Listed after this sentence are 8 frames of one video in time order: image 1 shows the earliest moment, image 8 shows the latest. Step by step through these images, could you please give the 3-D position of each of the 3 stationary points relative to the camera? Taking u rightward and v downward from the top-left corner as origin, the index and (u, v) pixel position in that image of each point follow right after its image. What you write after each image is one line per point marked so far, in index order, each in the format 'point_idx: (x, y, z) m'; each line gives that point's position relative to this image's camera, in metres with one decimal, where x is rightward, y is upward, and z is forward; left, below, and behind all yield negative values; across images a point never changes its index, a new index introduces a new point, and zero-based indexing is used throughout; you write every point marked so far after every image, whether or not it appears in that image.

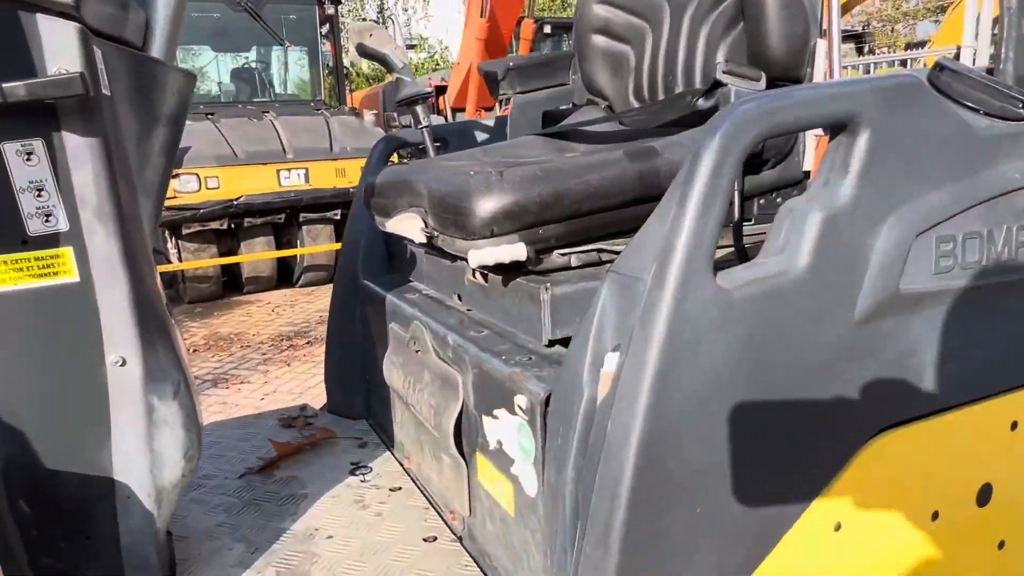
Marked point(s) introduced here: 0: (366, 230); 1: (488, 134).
0: (-0.5, +0.2, +2.7) m
1: (-0.1, +0.6, +2.9) m
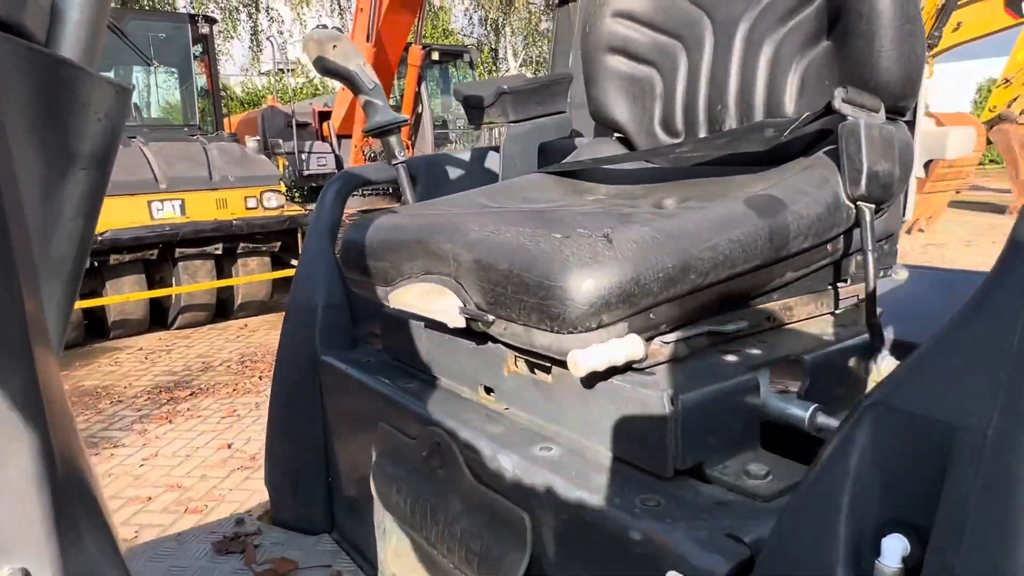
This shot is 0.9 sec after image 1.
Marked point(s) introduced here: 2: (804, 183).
0: (-0.6, 0.0, +2.1) m
1: (-0.2, +0.4, +2.4) m
2: (+0.5, +0.2, +1.3) m
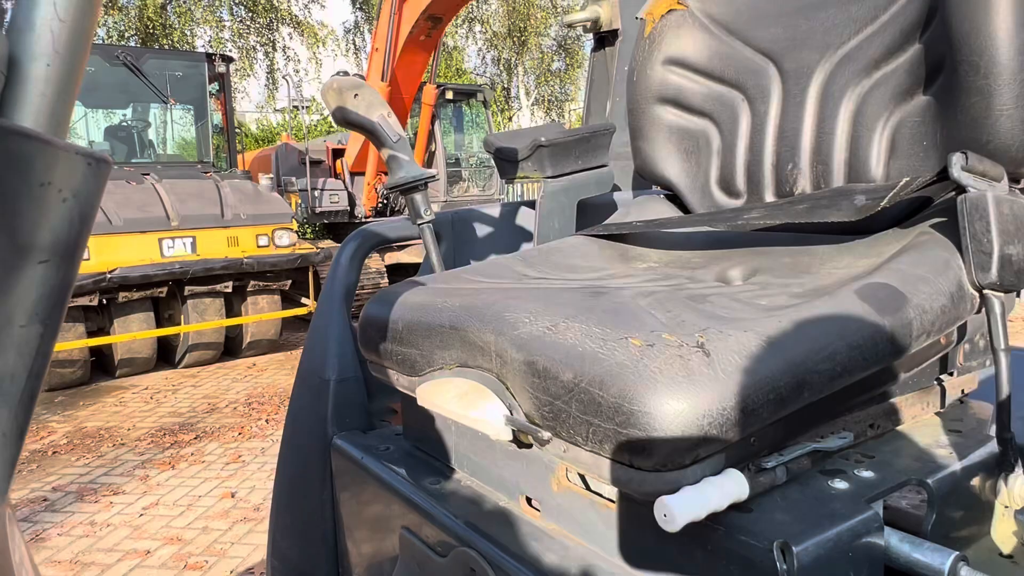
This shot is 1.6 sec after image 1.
0: (-0.5, -0.2, +1.9) m
1: (-0.1, +0.2, +2.2) m
2: (+0.6, 0.0, +1.1) m
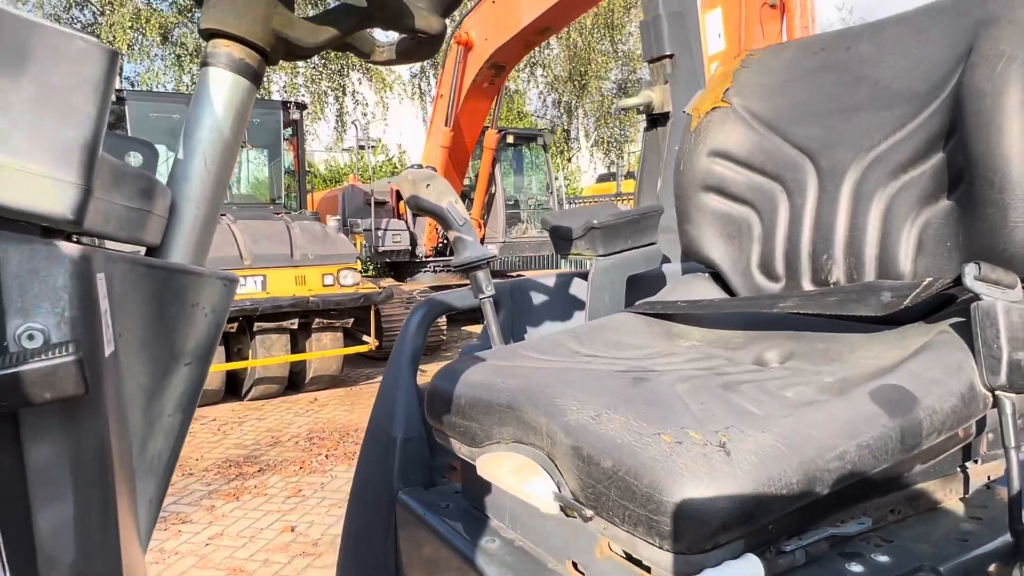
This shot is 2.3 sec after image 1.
0: (-0.3, -0.4, +2.1) m
1: (+0.1, 0.0, +2.4) m
2: (+0.7, -0.1, +1.2) m
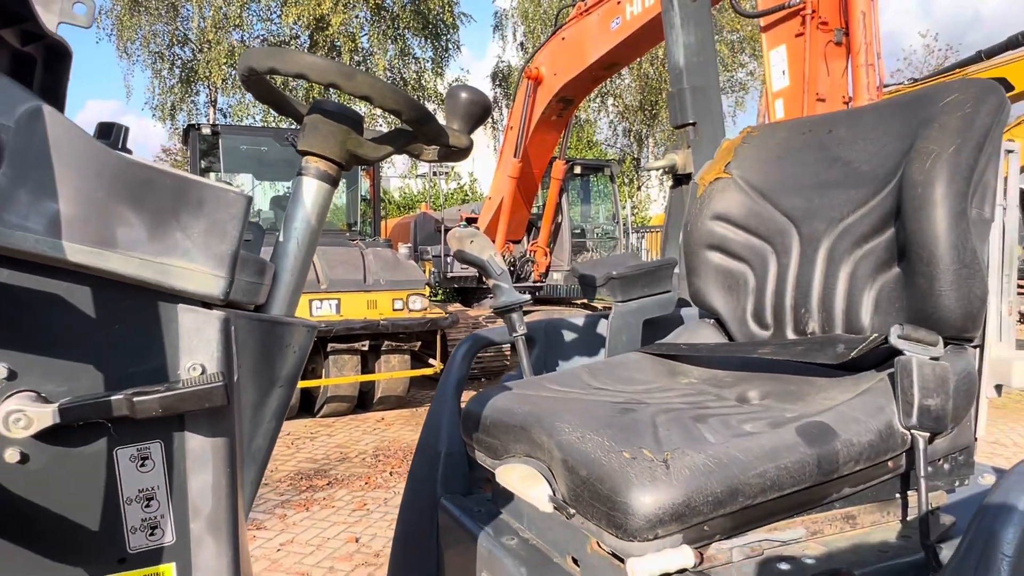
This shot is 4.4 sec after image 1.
0: (-0.2, -0.5, +2.4) m
1: (+0.2, -0.2, +2.7) m
2: (+0.7, -0.3, +1.5) m
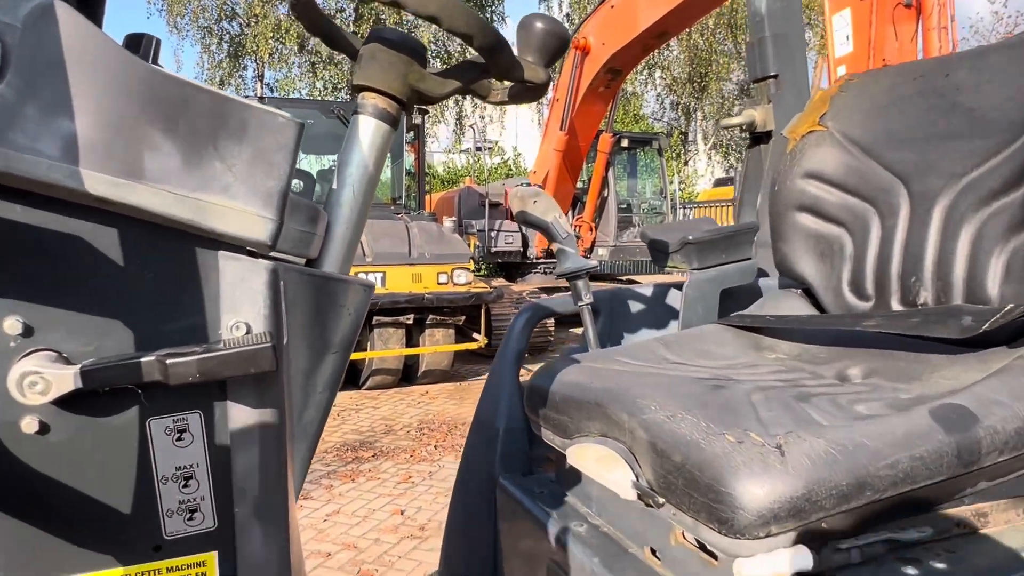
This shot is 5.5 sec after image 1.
0: (0.0, -0.4, +2.3) m
1: (+0.5, -0.1, +2.5) m
2: (+0.9, -0.2, +1.3) m
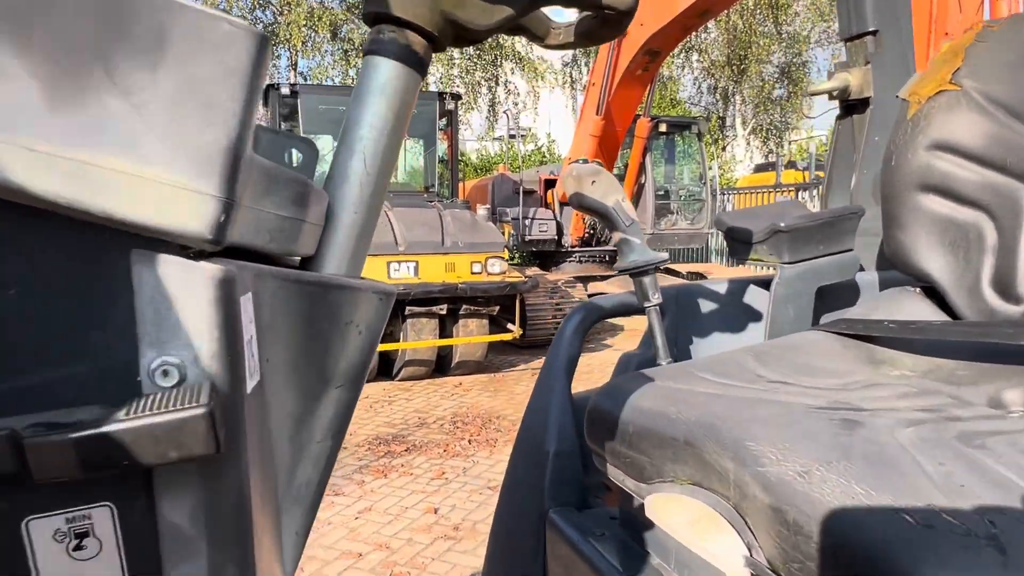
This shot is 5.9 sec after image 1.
0: (+0.1, -0.4, +1.9) m
1: (+0.6, 0.0, +2.1) m
2: (+1.0, -0.2, +0.9) m
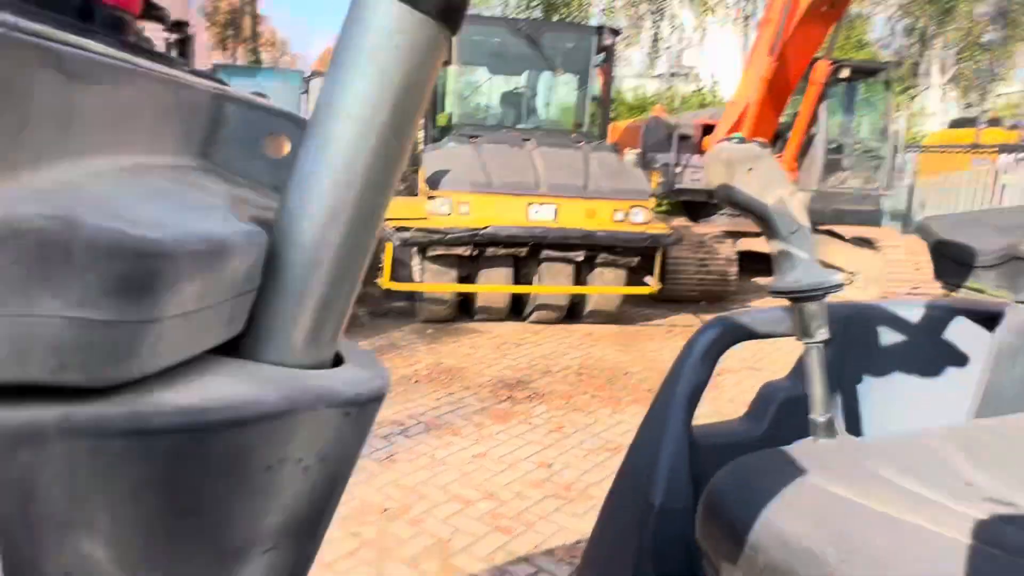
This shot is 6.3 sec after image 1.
0: (+0.3, -0.4, +1.5) m
1: (+0.9, -0.1, +1.6) m
2: (+1.0, -0.4, +0.3) m
